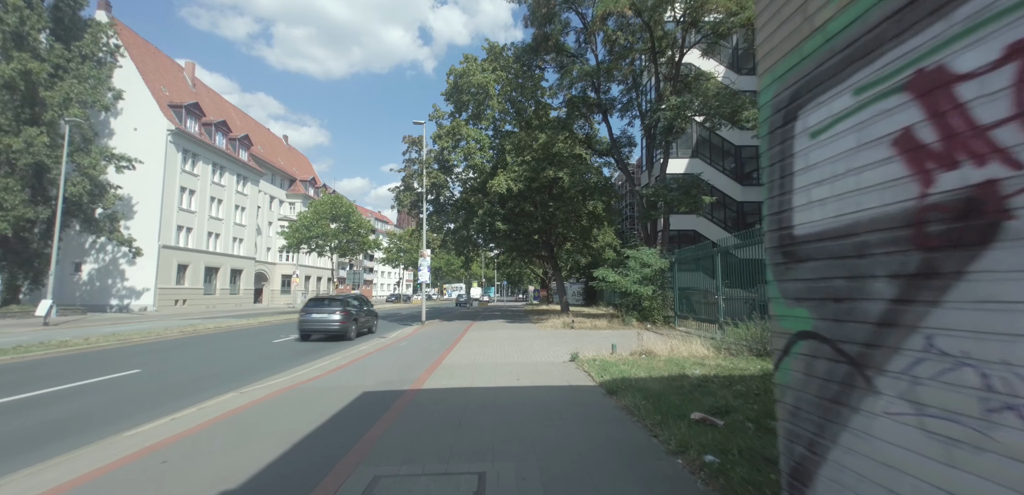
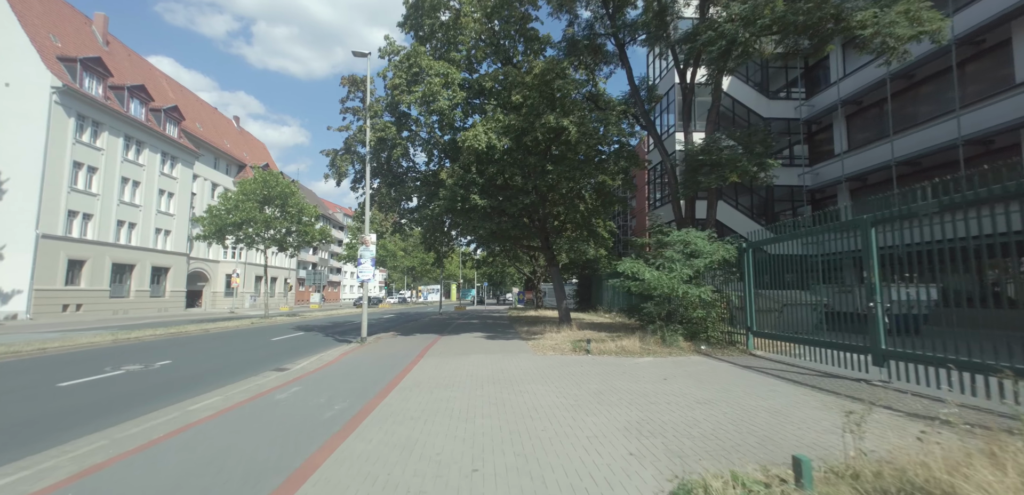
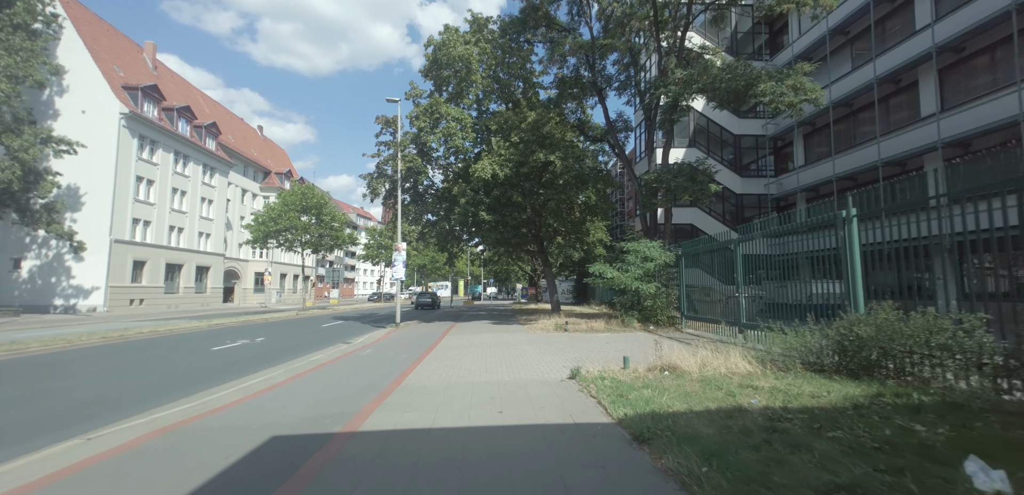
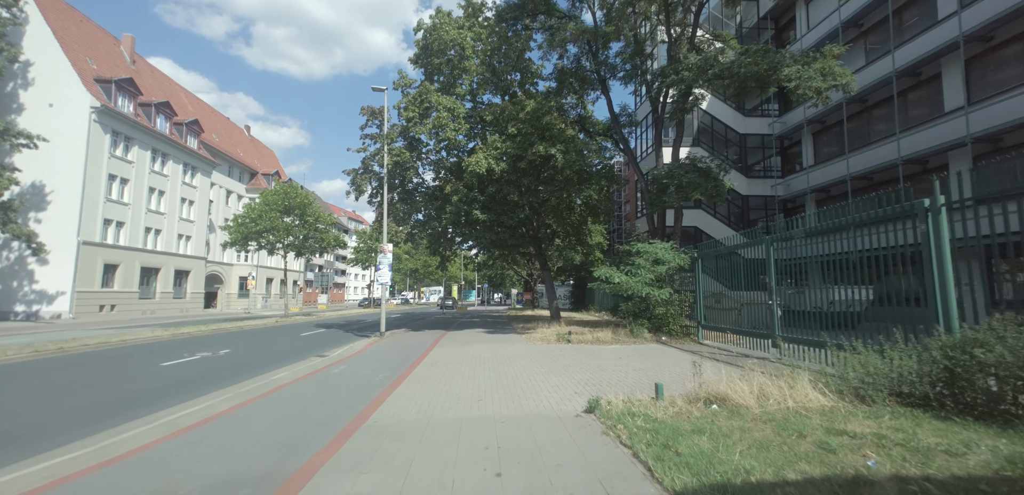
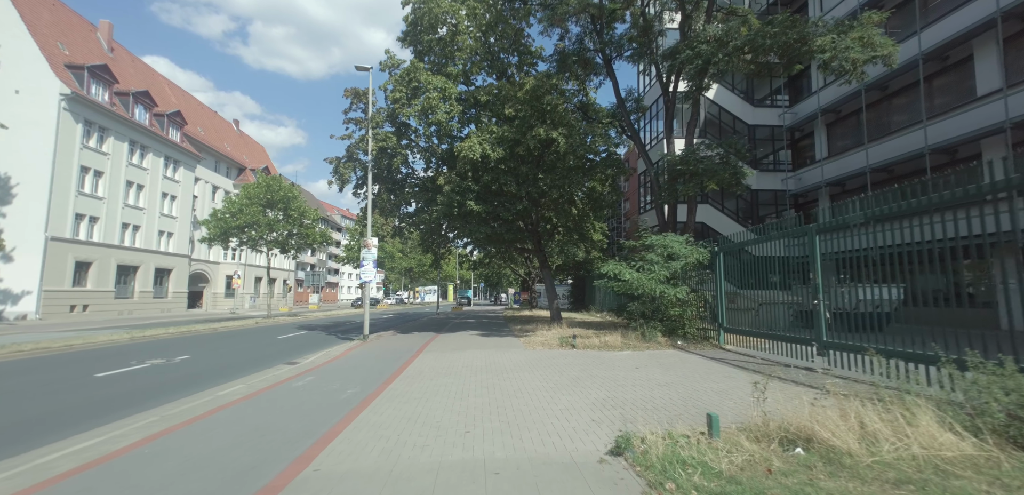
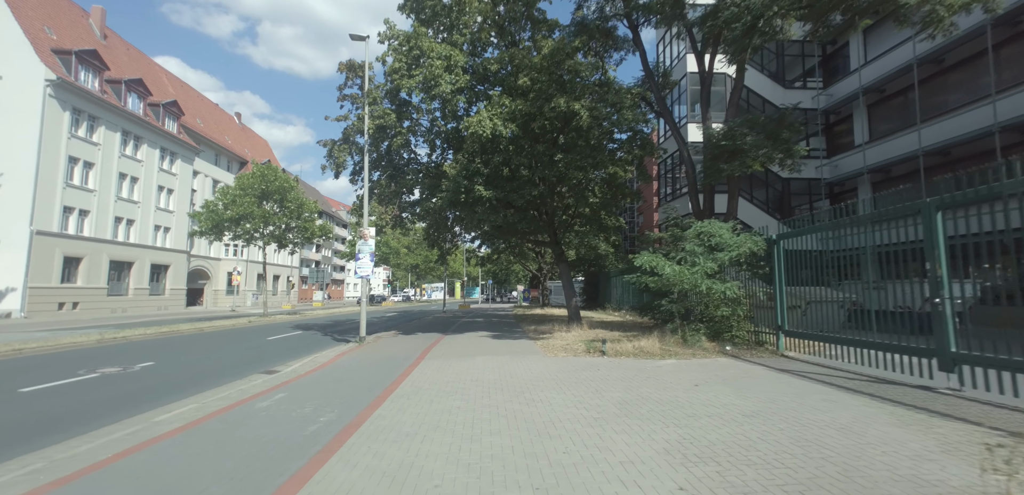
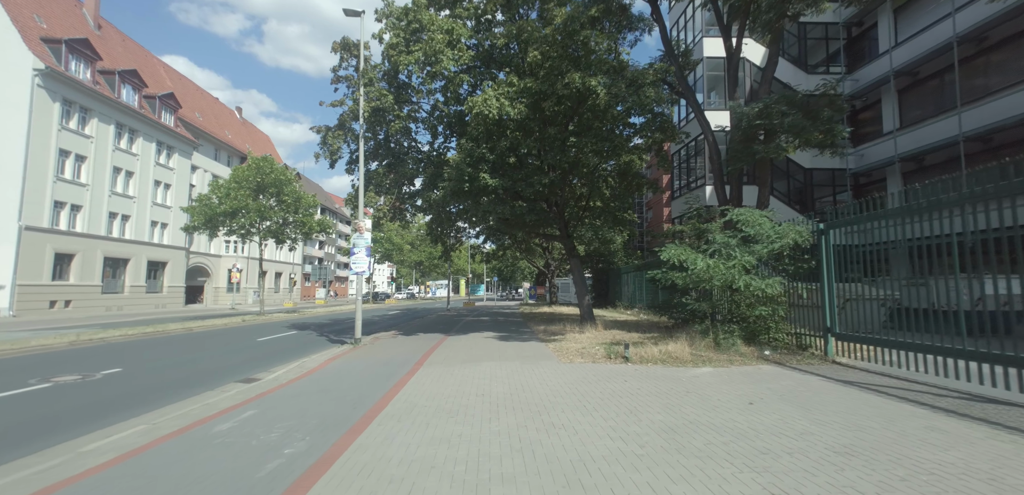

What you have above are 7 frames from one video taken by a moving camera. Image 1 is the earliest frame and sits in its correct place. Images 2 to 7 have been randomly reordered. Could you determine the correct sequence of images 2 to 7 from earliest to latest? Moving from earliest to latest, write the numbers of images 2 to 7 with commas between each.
3, 4, 5, 2, 6, 7
